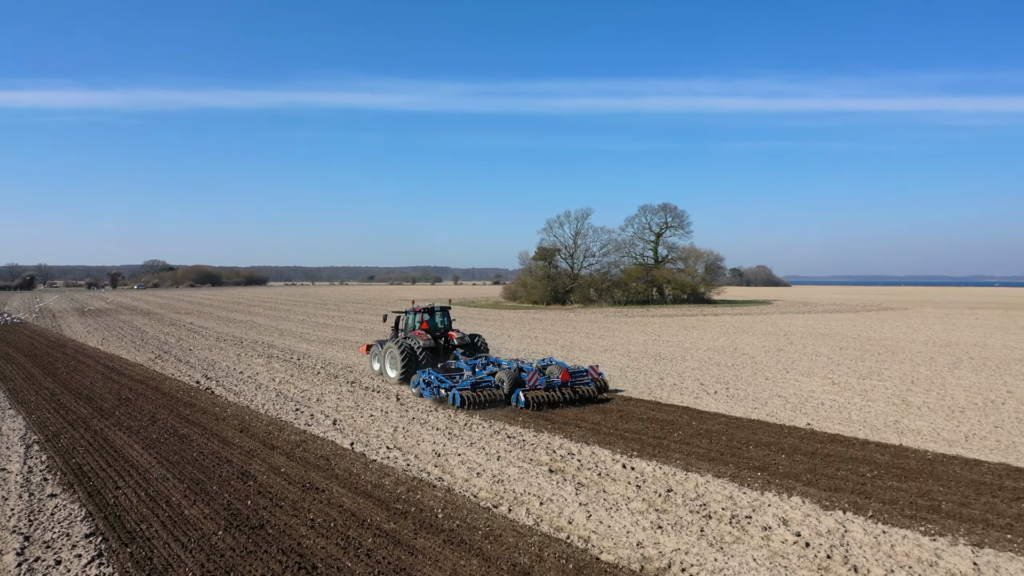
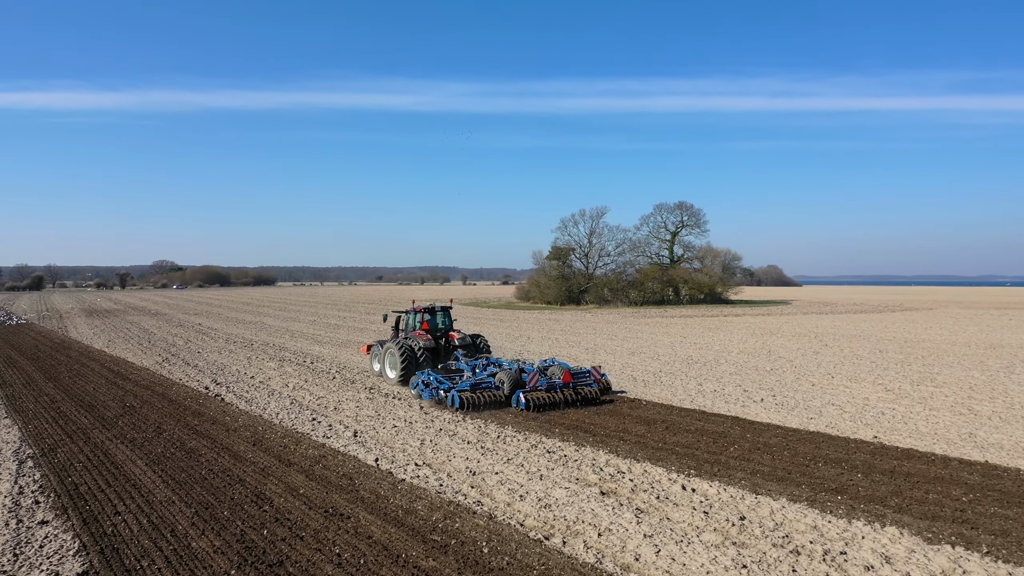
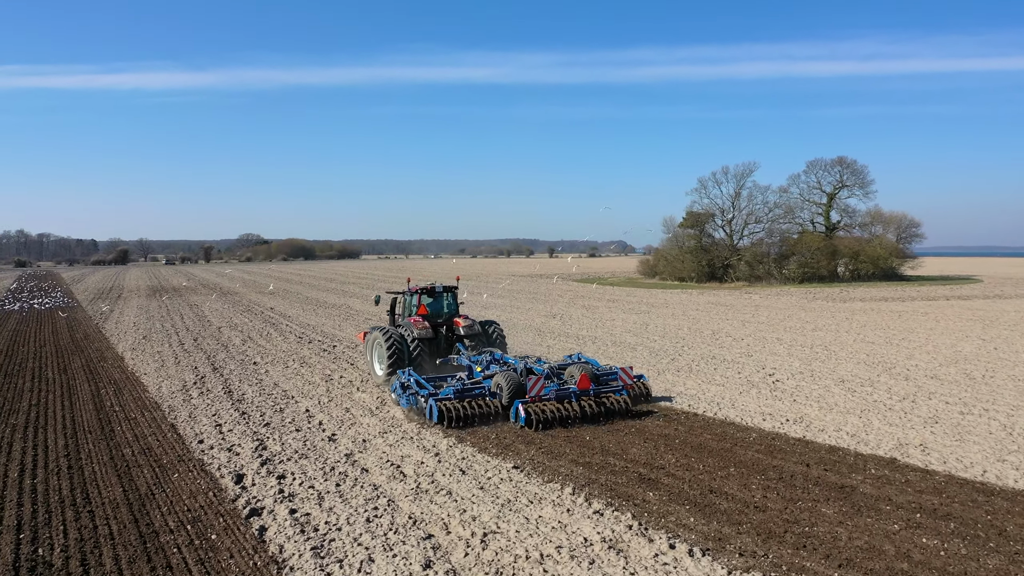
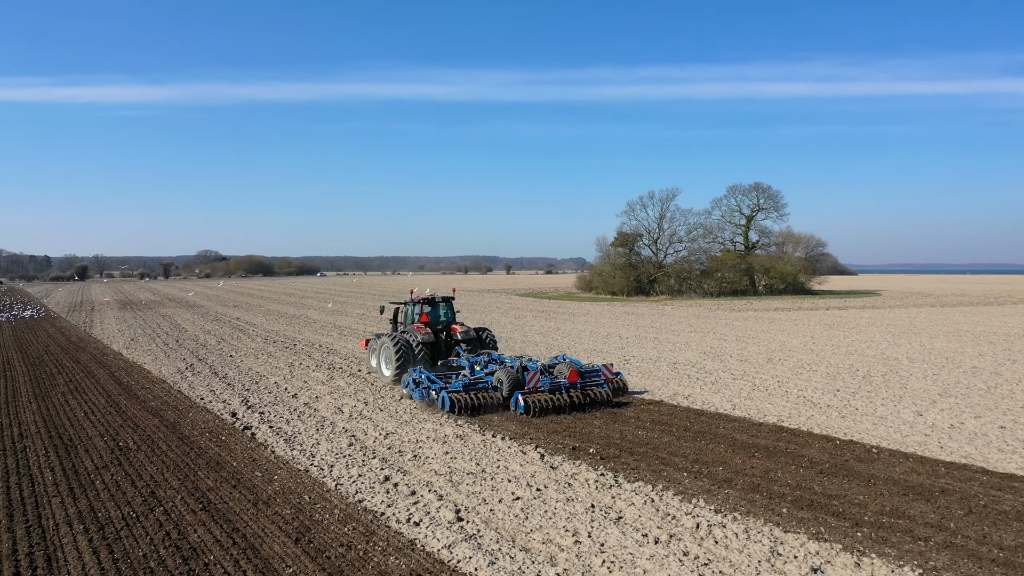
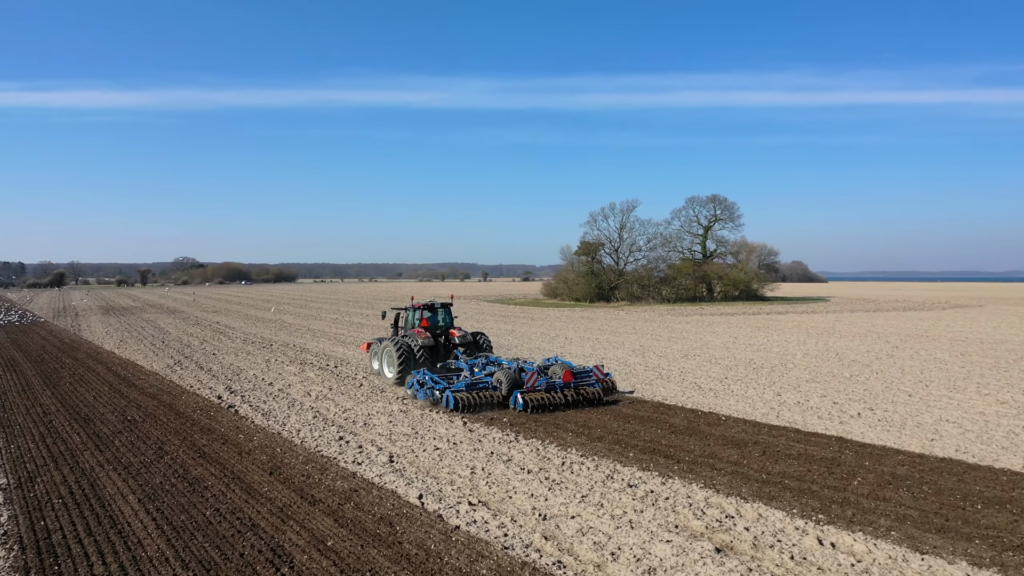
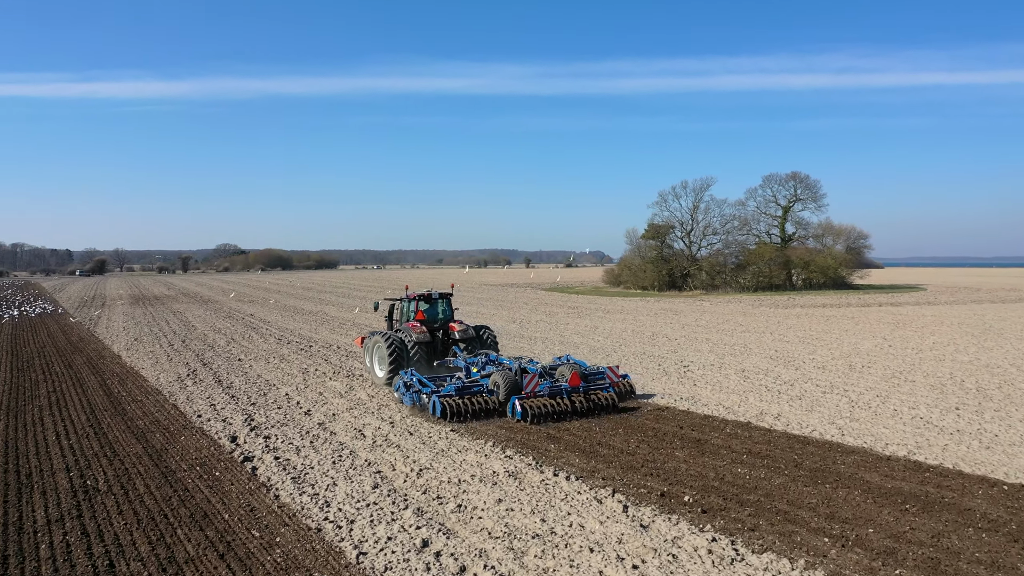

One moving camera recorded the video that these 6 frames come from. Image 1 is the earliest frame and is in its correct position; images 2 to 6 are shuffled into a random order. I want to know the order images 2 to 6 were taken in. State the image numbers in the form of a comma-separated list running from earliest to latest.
2, 5, 4, 6, 3
